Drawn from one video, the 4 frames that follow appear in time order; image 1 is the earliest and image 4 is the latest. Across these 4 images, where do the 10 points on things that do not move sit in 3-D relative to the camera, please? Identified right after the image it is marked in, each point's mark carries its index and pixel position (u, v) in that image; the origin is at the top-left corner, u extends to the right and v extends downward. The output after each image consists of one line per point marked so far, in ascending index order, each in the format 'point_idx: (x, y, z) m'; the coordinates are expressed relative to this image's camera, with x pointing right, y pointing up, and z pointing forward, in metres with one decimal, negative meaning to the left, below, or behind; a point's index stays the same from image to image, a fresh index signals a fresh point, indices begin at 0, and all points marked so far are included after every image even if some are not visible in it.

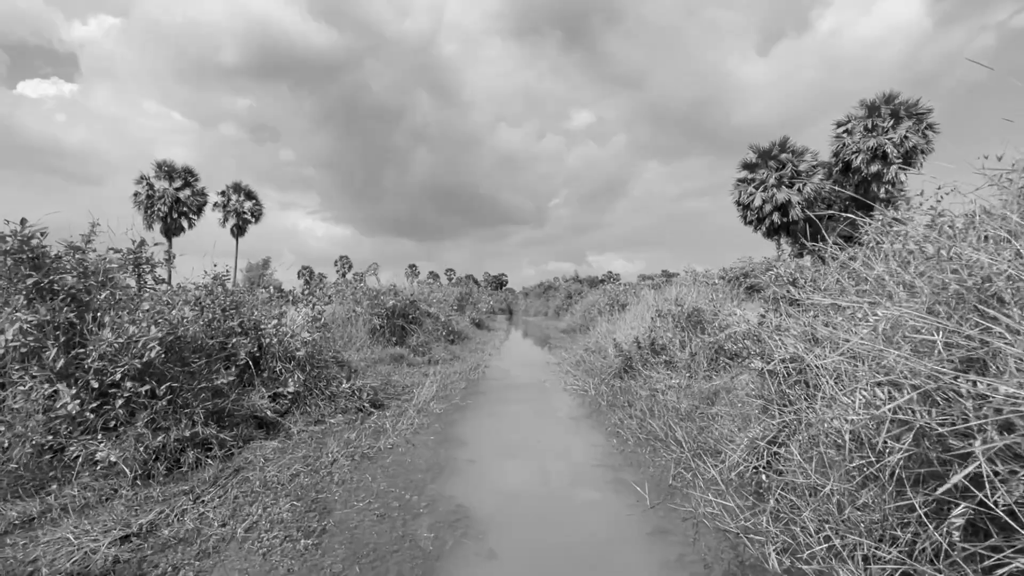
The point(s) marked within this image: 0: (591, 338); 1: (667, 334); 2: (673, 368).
0: (+1.8, -1.1, +11.1) m
1: (+2.2, -0.7, +7.0) m
2: (+2.1, -1.1, +6.5) m
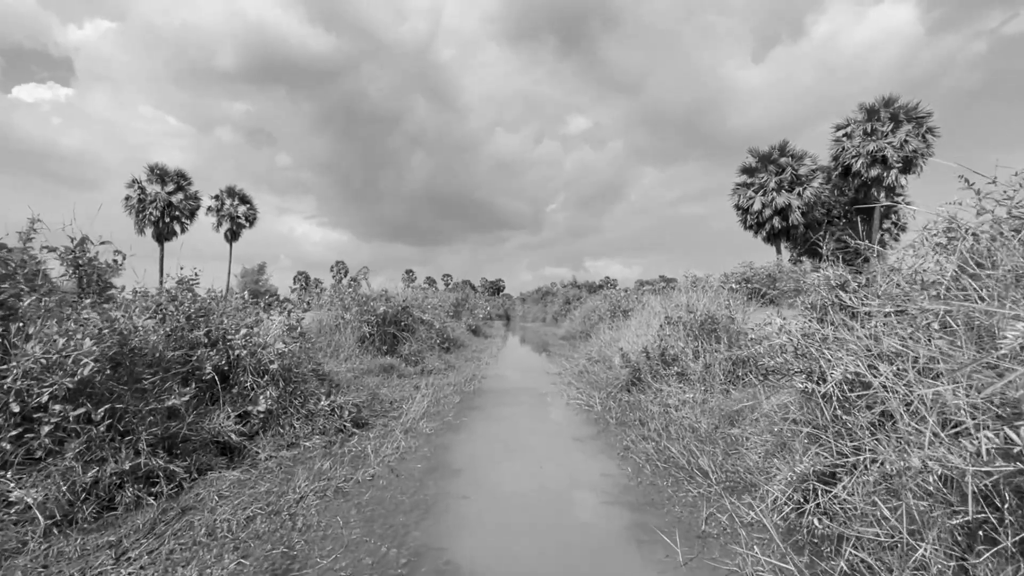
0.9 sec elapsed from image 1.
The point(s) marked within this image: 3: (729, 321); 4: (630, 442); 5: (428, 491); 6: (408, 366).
0: (+1.7, -1.2, +10.6) m
1: (+2.2, -0.7, +6.4) m
2: (+2.1, -1.1, +5.9) m
3: (+2.7, -0.4, +6.3) m
4: (+1.1, -1.4, +4.5) m
5: (-0.6, -1.4, +3.4) m
6: (-1.9, -1.4, +8.8) m
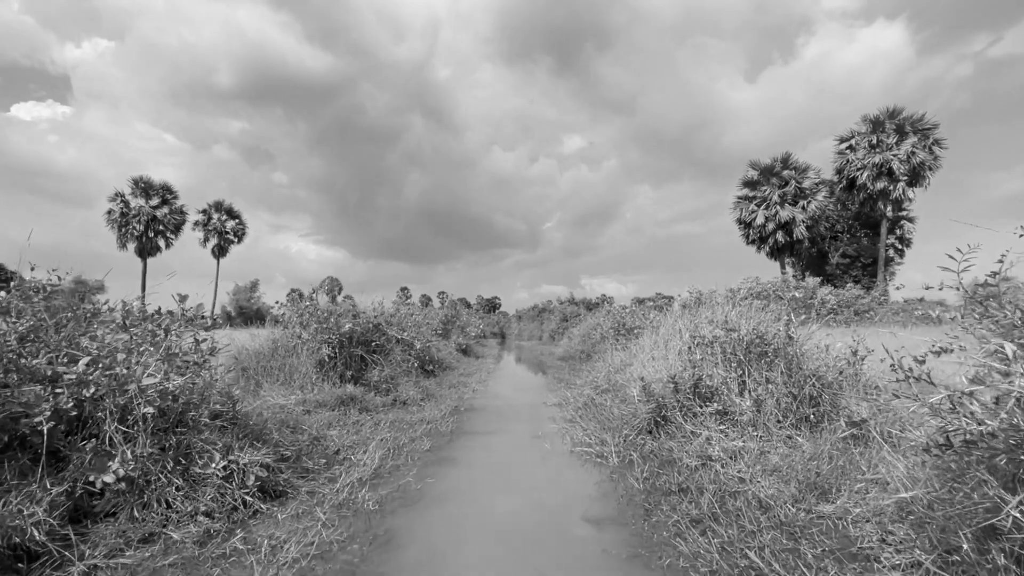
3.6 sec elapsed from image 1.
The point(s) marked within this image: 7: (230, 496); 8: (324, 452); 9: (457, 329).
0: (+1.6, -1.5, +9.0) m
1: (+2.0, -0.8, +4.9) m
2: (+2.0, -1.2, +4.4) m
3: (+2.6, -0.5, +4.8) m
4: (+1.0, -1.5, +3.0) m
5: (-0.7, -1.4, +1.8) m
6: (-2.0, -1.6, +7.2) m
7: (-1.9, -1.4, +3.3) m
8: (-1.7, -1.5, +4.5) m
9: (-2.0, -1.5, +17.9) m
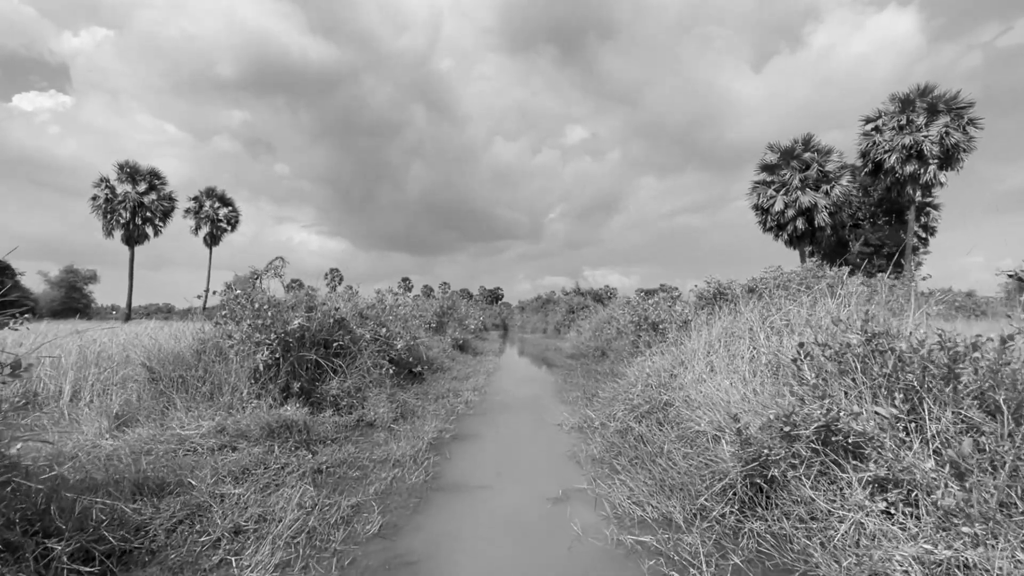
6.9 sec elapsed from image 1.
0: (+1.6, -1.3, +7.0) m
1: (+2.1, -0.7, +2.9) m
2: (+2.0, -1.1, +2.4) m
3: (+2.6, -0.4, +2.8) m
4: (+1.0, -1.3, +1.0) m
5: (-0.7, -1.3, -0.1) m
6: (-2.0, -1.4, +5.3) m
7: (-1.8, -1.2, +1.3) m
8: (-1.7, -1.3, +2.6) m
9: (-1.9, -1.1, +16.0) m
